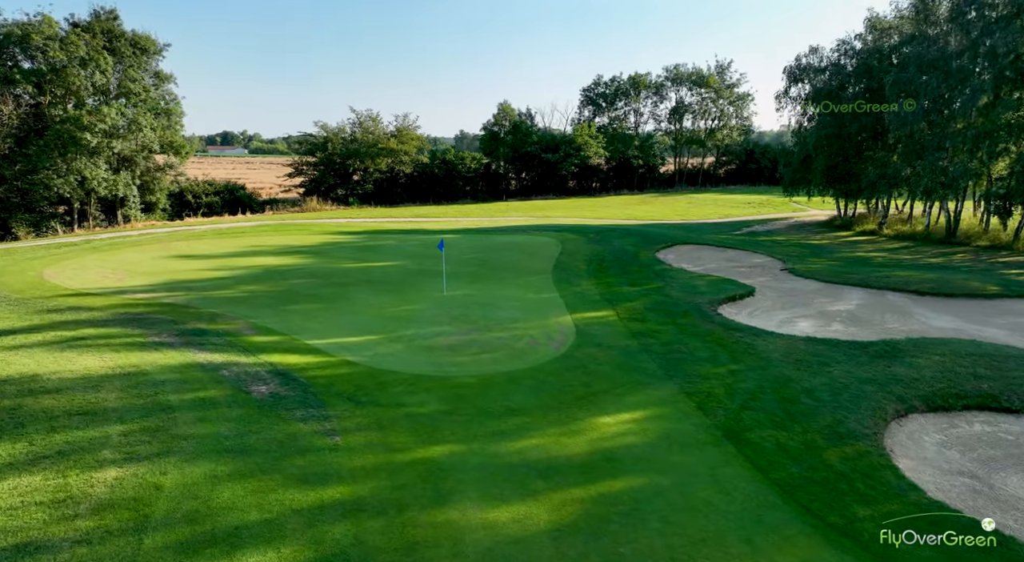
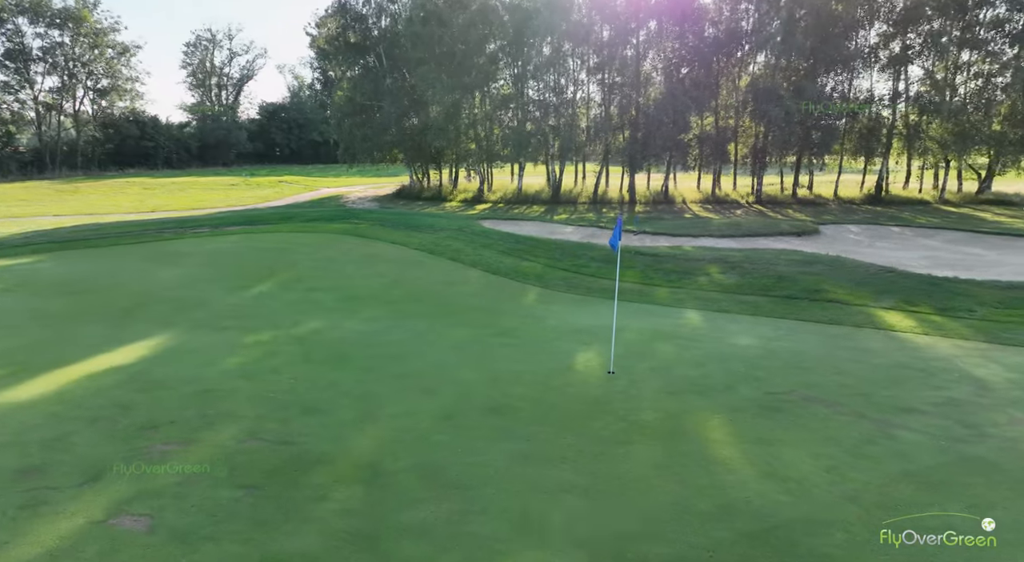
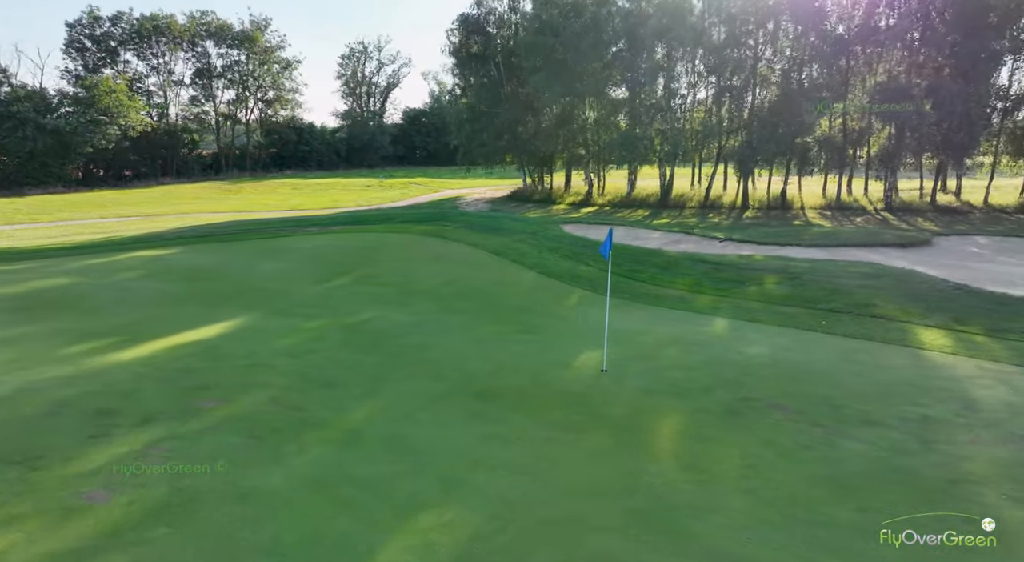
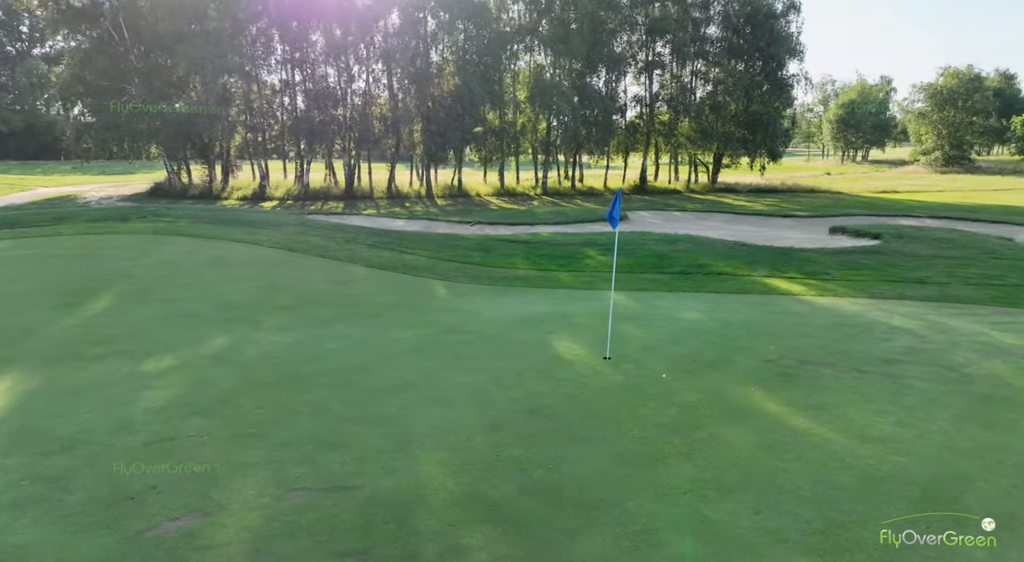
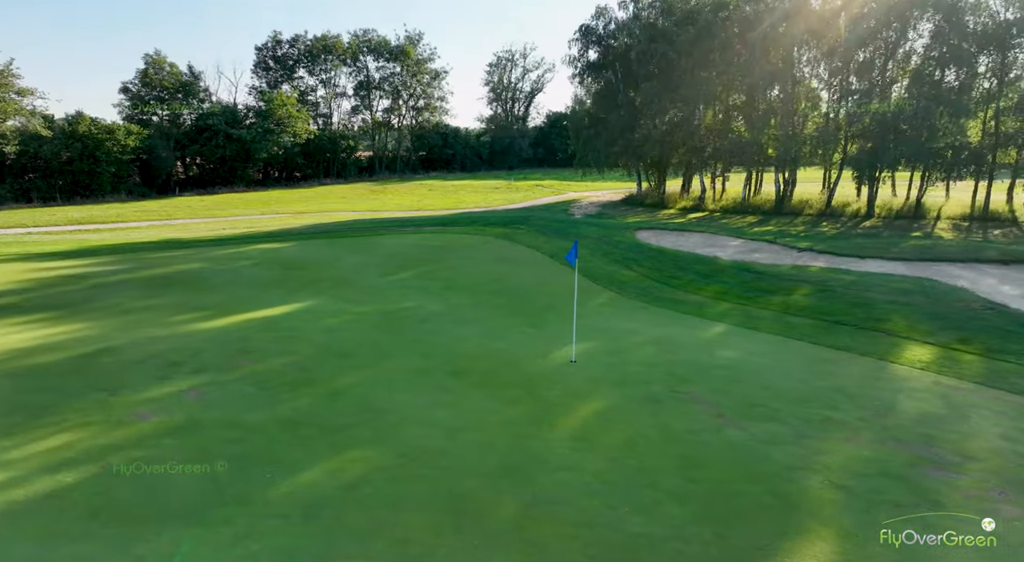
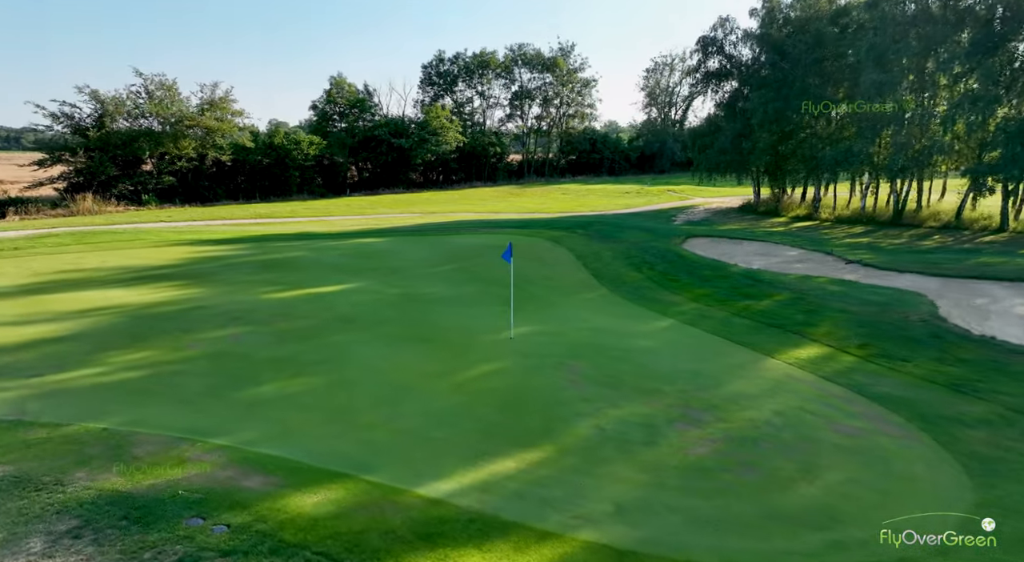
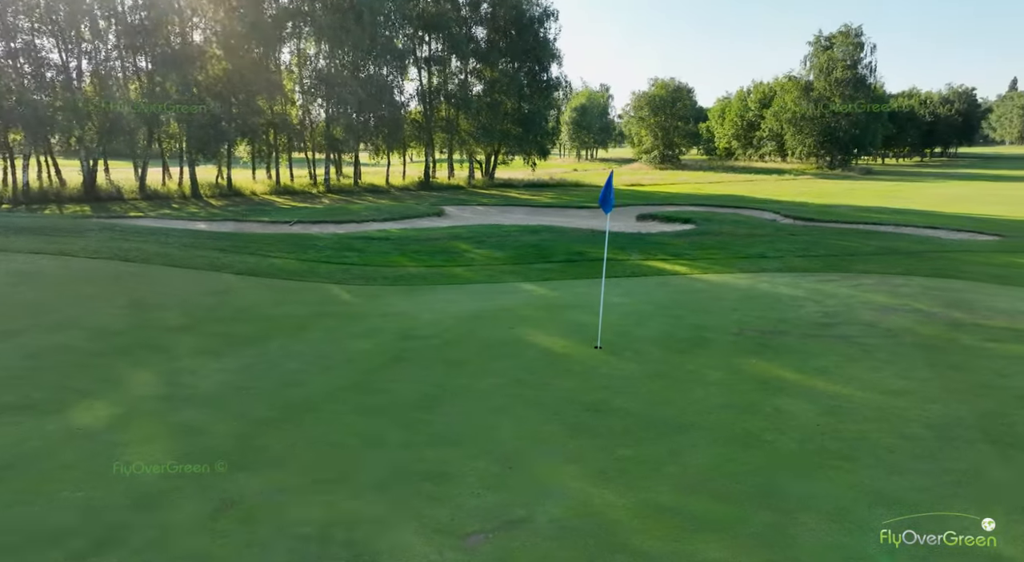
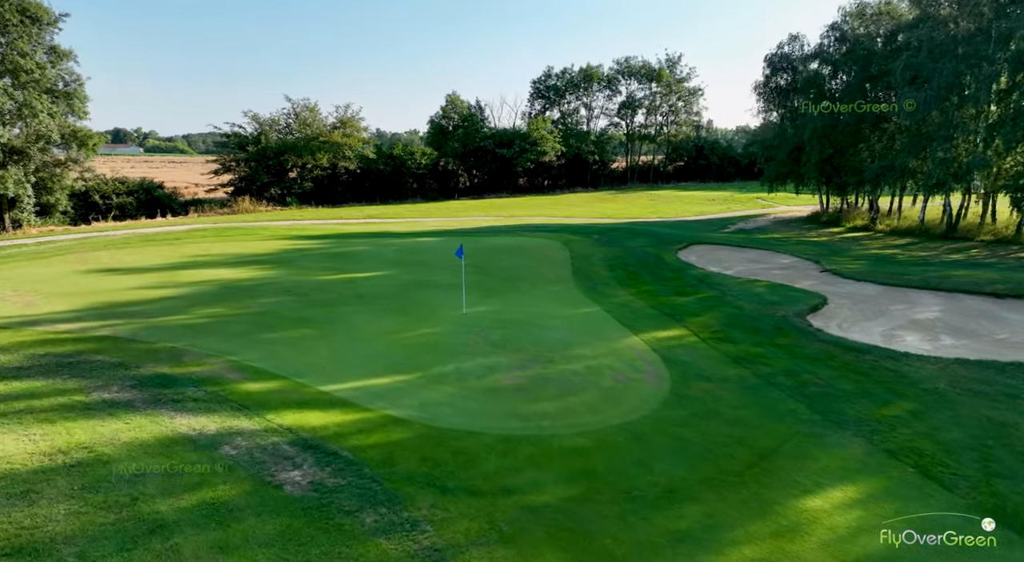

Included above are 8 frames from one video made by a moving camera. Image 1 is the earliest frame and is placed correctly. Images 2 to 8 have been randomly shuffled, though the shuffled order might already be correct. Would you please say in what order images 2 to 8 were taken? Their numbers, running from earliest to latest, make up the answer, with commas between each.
8, 6, 5, 3, 2, 4, 7
